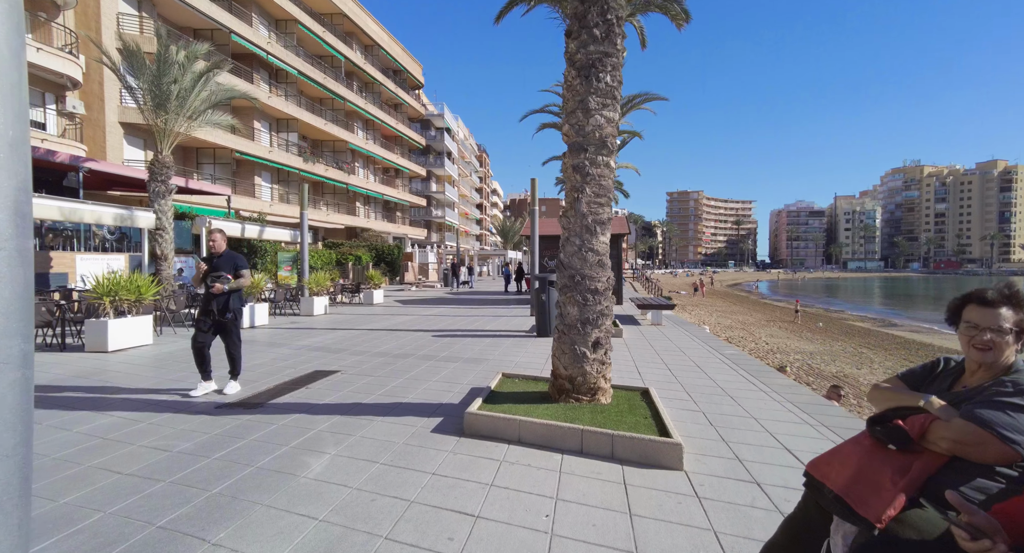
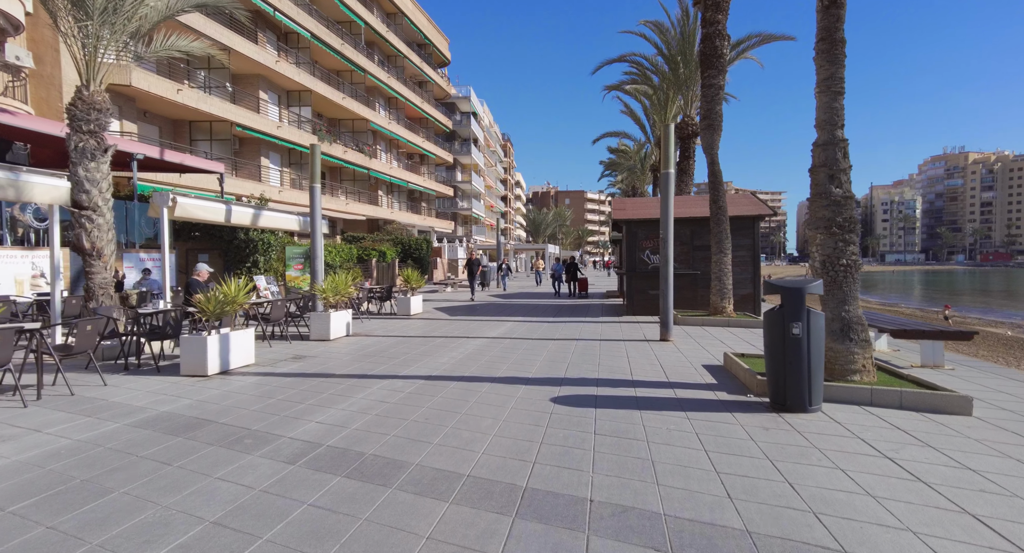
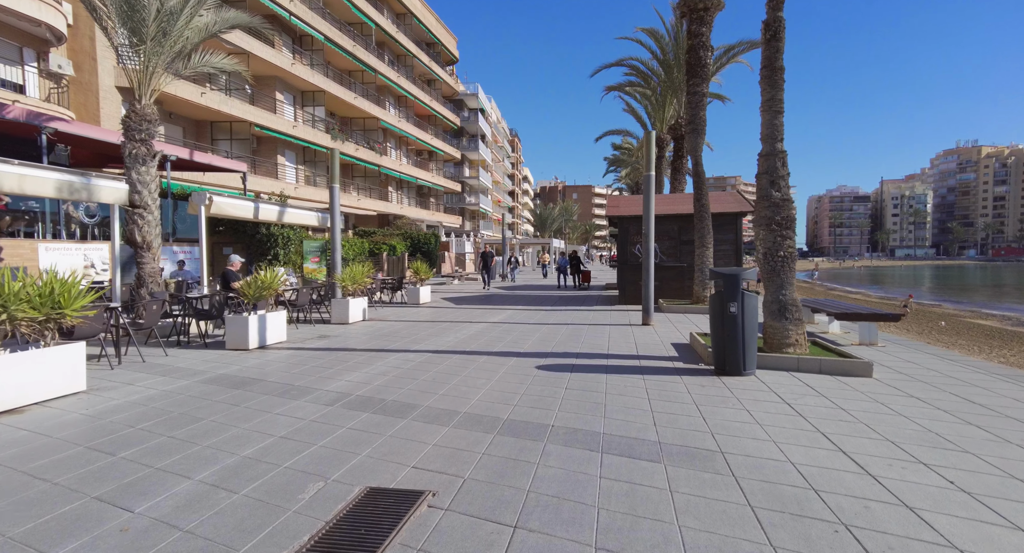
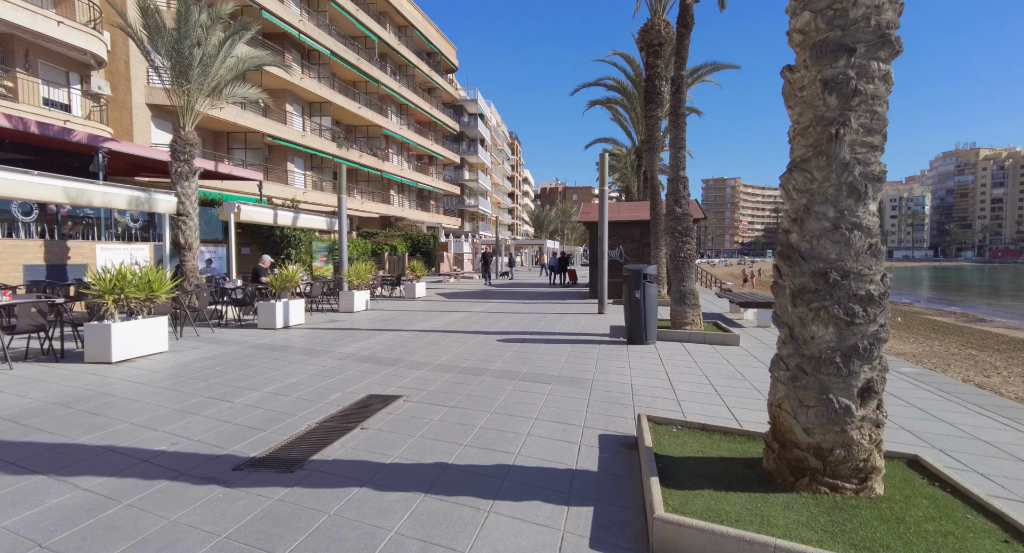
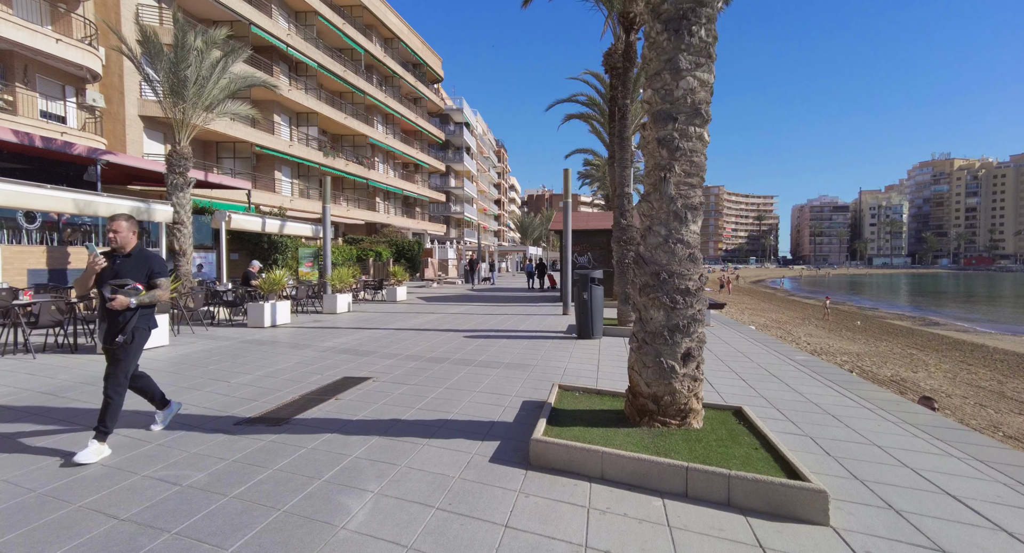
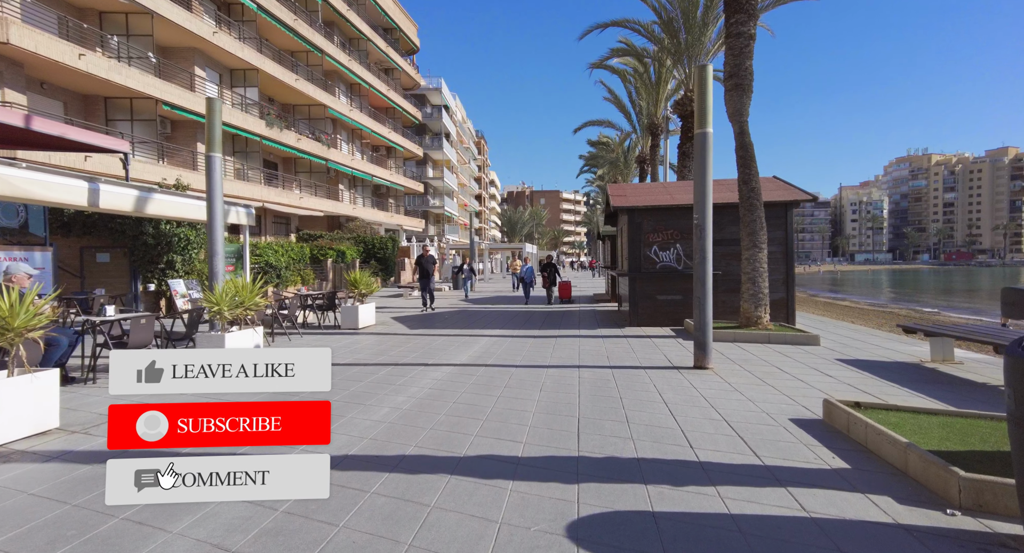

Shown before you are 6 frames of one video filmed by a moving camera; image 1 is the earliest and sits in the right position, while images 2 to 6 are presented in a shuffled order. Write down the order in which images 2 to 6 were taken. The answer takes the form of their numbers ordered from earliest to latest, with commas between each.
5, 4, 3, 2, 6
